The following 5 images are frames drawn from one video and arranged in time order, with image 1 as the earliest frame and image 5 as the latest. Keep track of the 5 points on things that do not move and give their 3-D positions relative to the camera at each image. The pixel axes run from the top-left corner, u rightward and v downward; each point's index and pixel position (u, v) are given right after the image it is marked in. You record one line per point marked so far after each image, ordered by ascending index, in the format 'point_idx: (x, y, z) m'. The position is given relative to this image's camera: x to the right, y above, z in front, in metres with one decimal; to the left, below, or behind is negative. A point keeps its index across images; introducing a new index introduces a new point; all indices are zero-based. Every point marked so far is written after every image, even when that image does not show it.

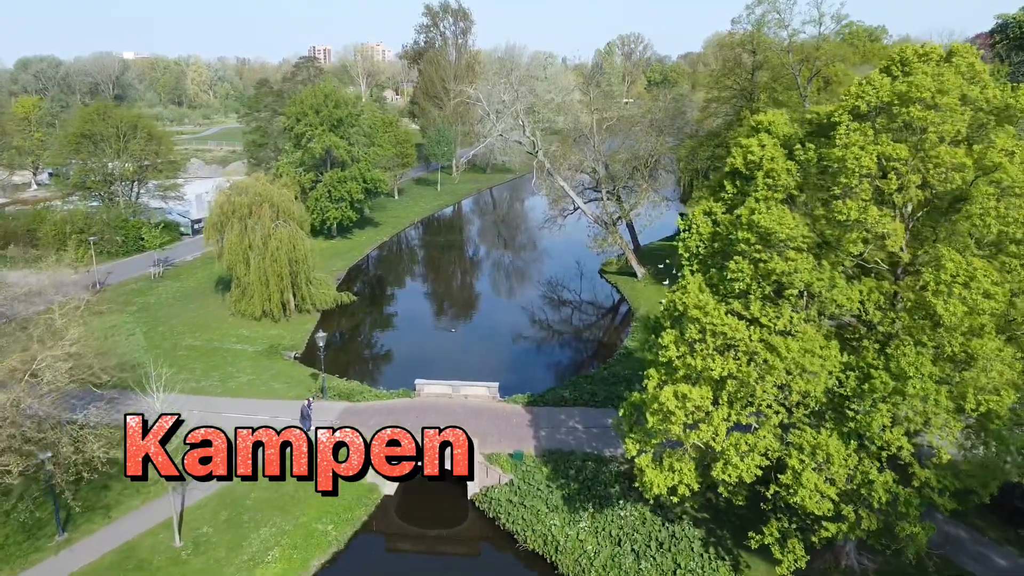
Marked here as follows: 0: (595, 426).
0: (+2.6, -4.3, +19.7) m
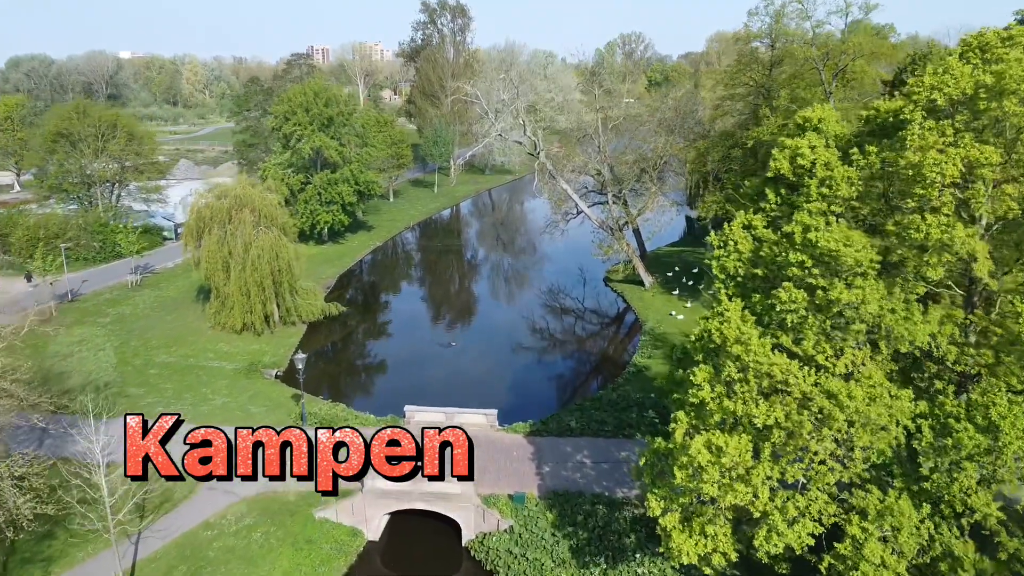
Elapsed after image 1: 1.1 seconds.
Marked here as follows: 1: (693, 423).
0: (+2.6, -4.8, +17.5) m
1: (+3.2, -2.3, +11.1) m
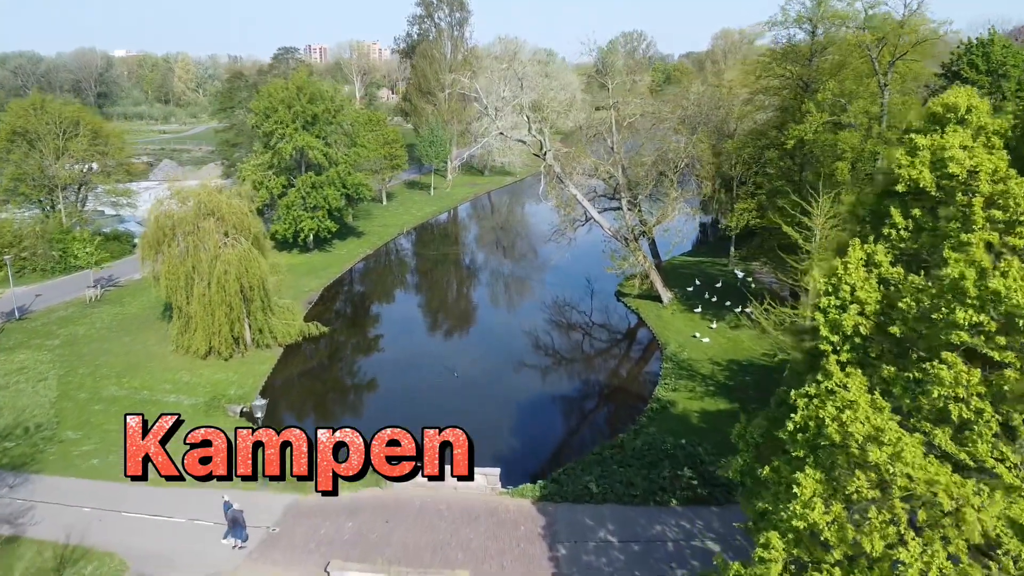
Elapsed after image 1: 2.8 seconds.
0: (+2.7, -5.5, +14.0) m
1: (+3.3, -3.1, +7.6) m
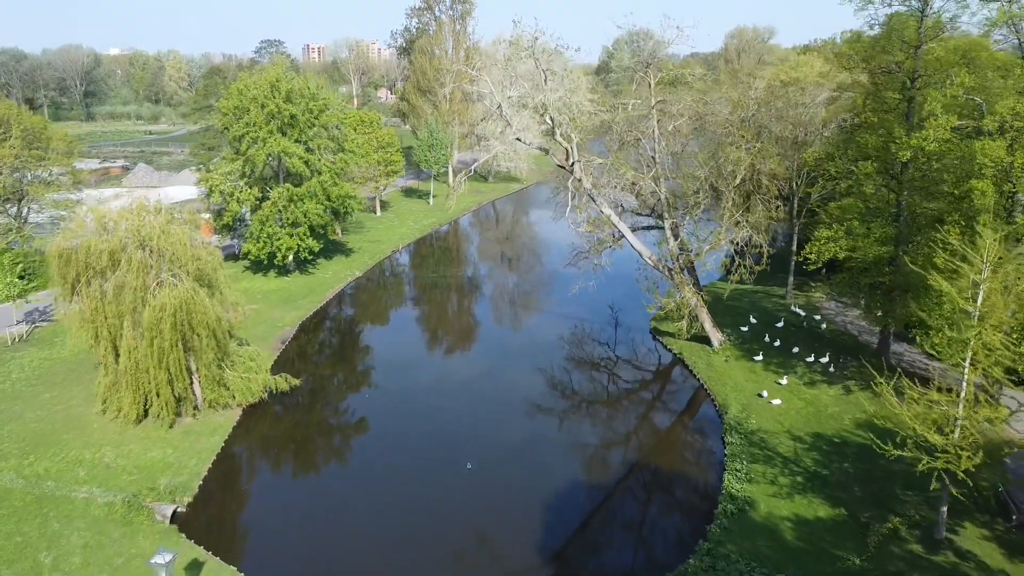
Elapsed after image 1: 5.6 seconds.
0: (+3.3, -7.1, +8.5) m
1: (+4.0, -4.7, +2.0) m
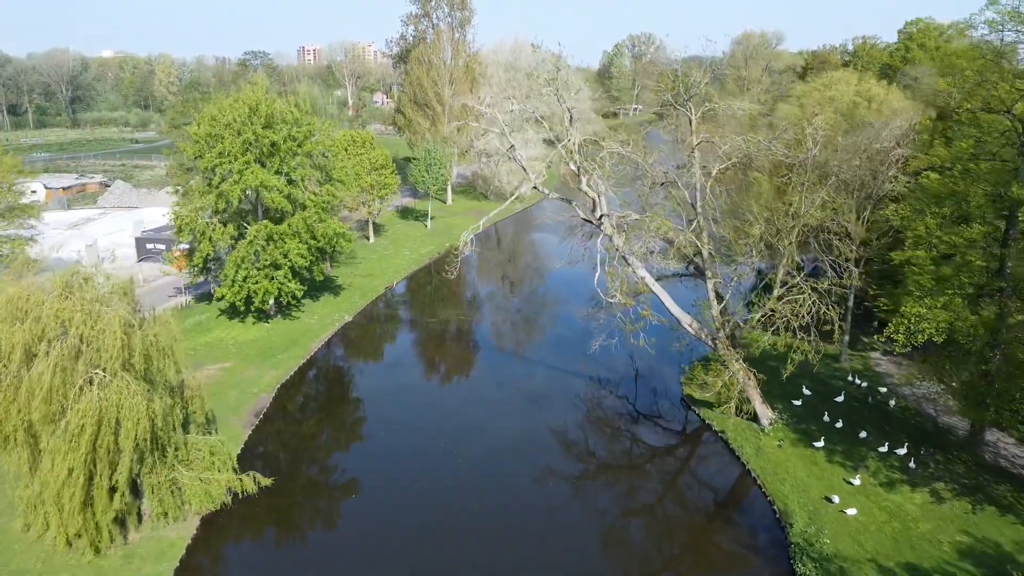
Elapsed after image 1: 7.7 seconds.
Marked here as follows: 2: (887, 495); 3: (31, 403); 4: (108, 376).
0: (+3.9, -9.4, +4.7) m
1: (+4.5, -6.9, -1.8) m
2: (+10.4, -5.7, +17.6) m
3: (-11.0, -2.5, +14.8) m
4: (-9.6, -2.1, +15.3) m
